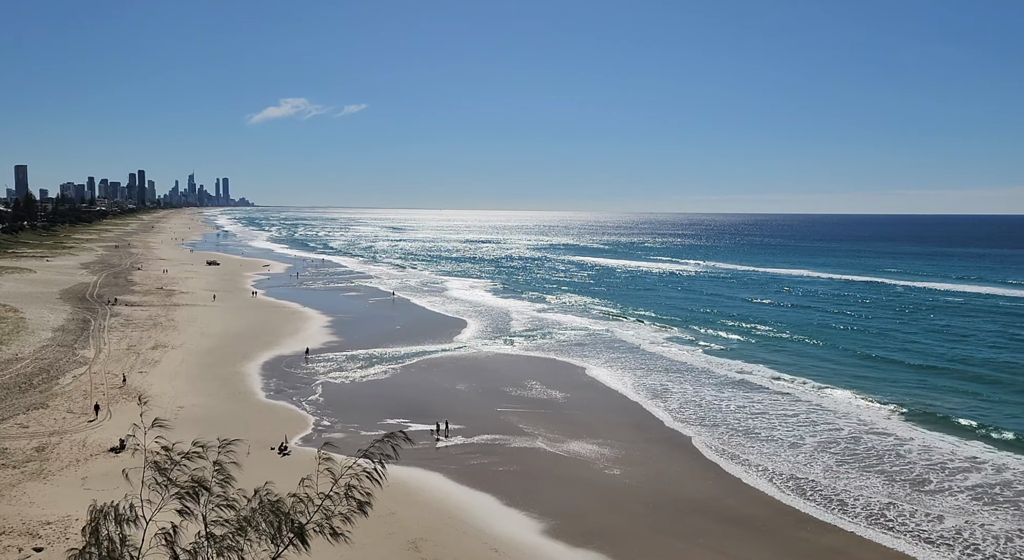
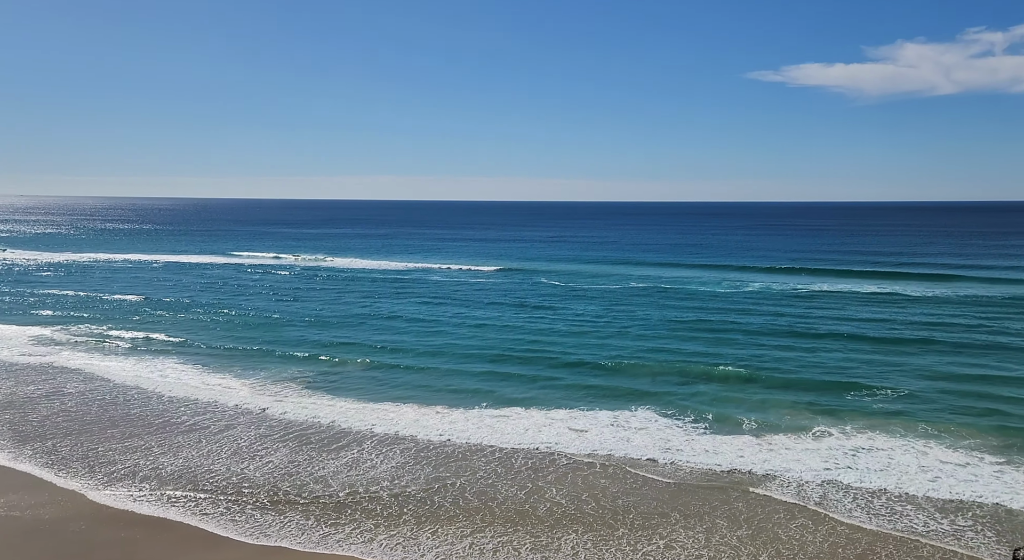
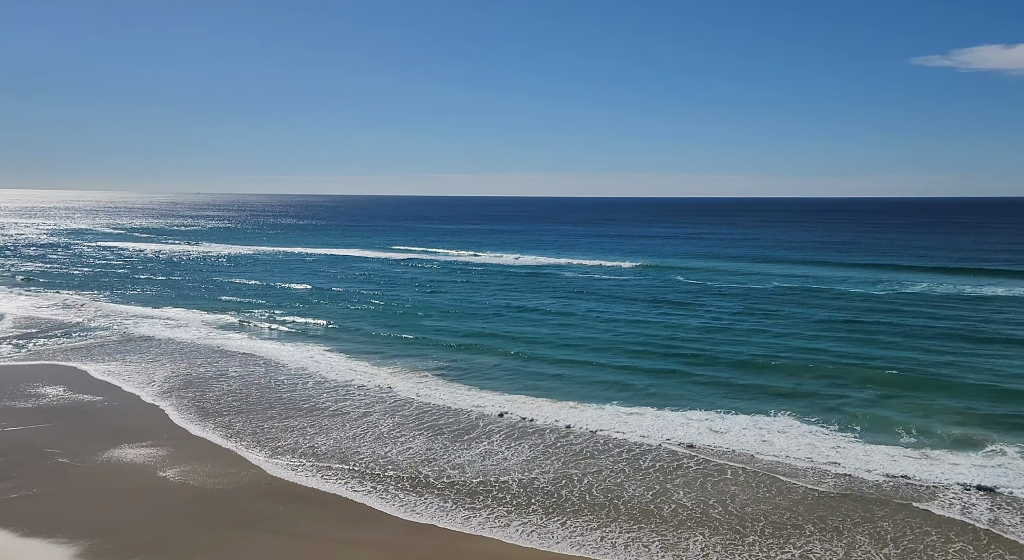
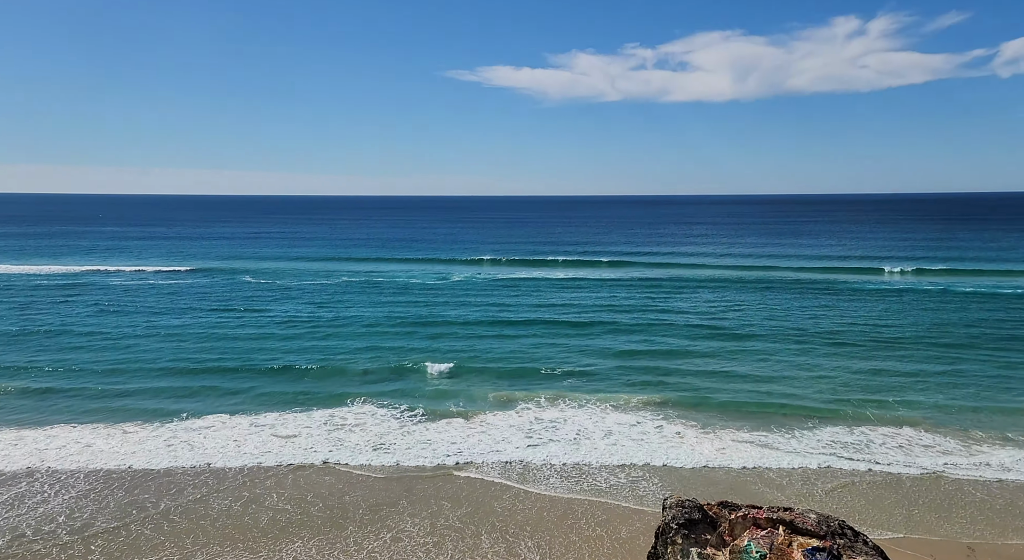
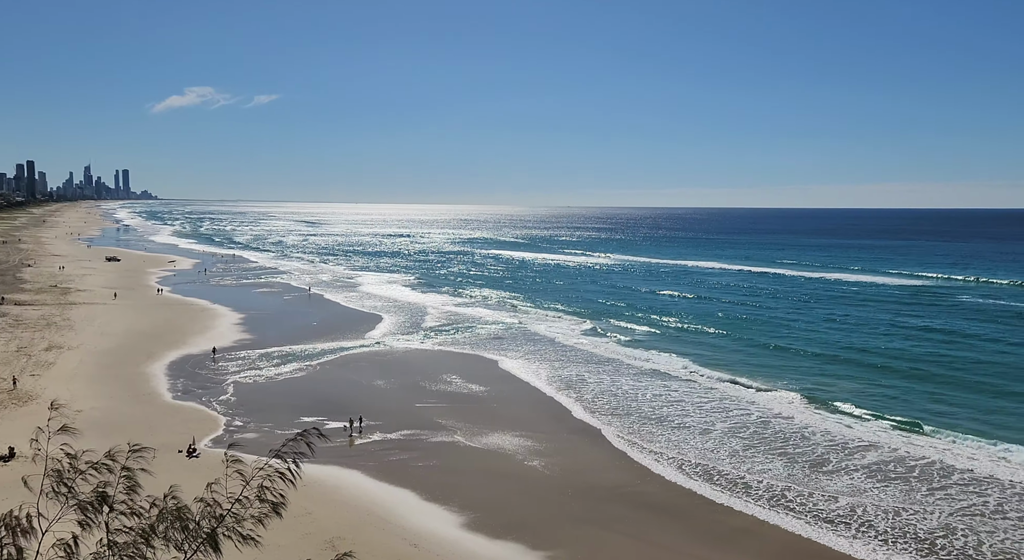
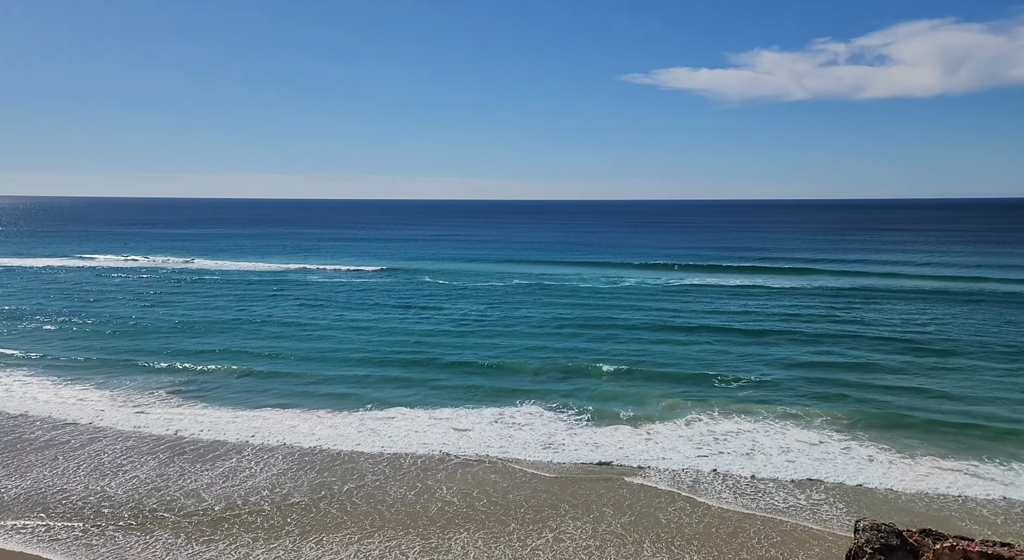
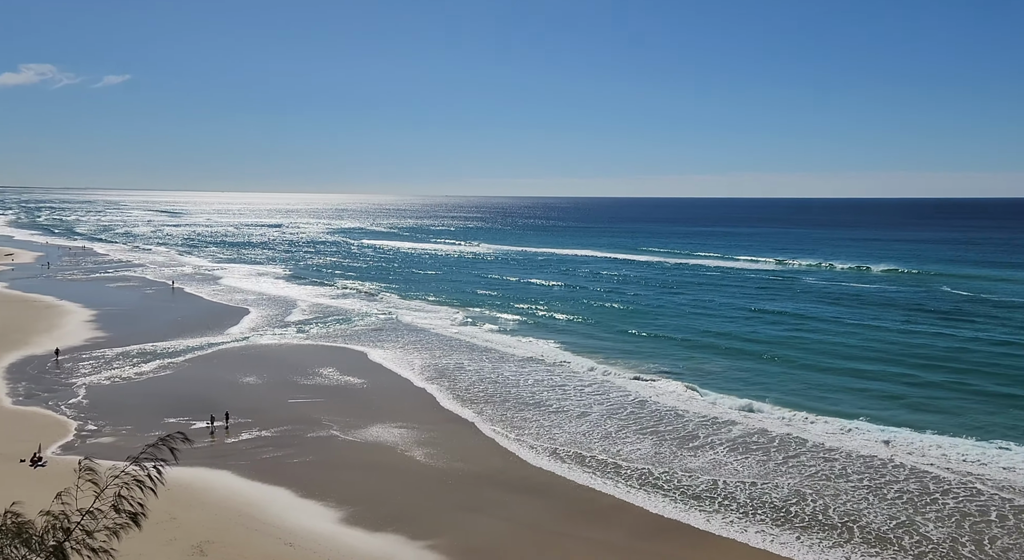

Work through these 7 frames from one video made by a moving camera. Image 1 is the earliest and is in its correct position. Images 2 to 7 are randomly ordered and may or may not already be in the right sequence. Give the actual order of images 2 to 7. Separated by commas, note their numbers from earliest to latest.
5, 7, 3, 2, 6, 4
